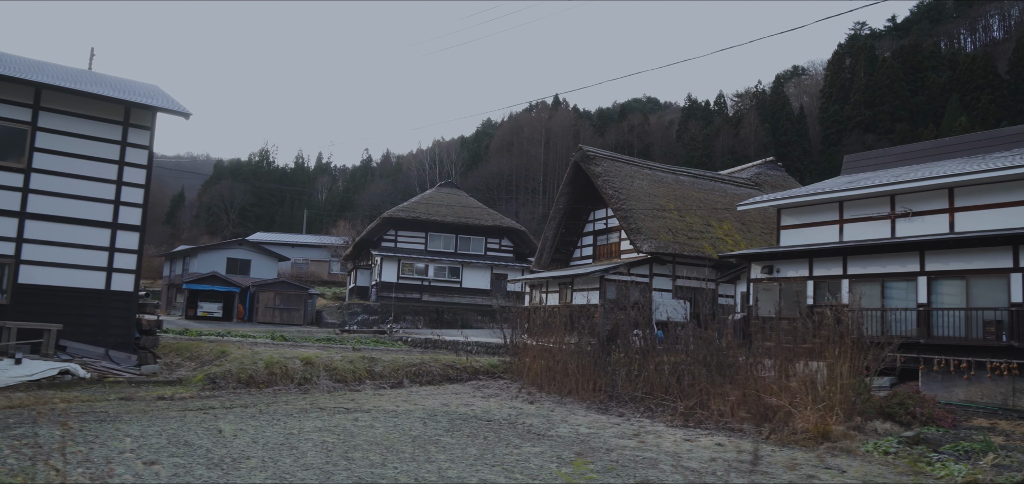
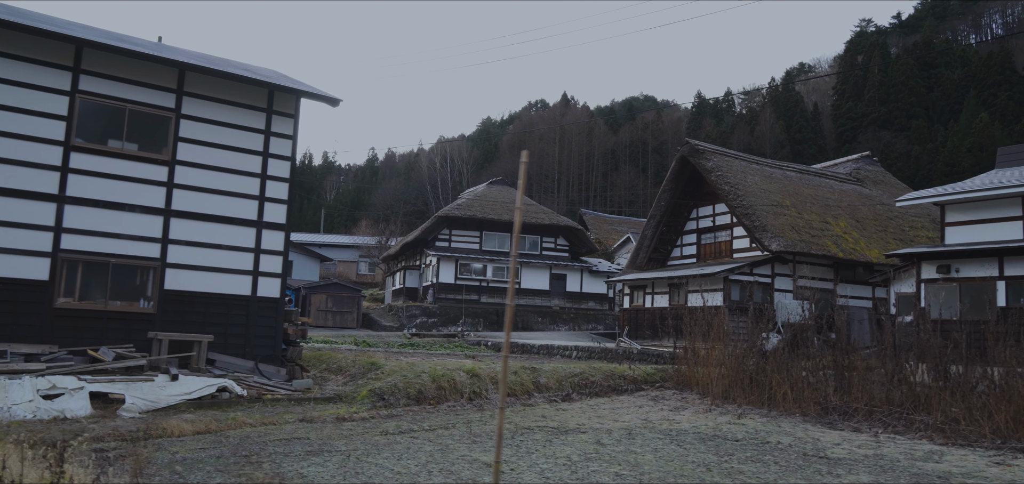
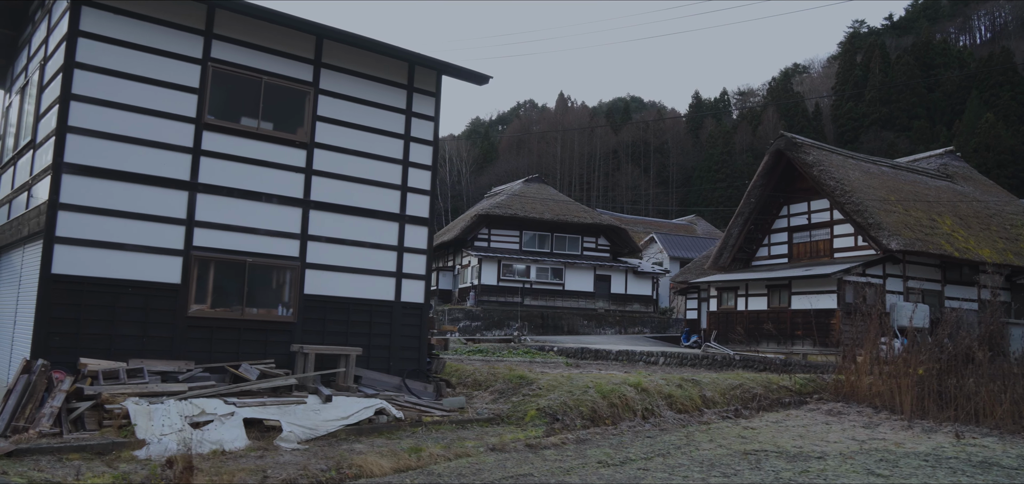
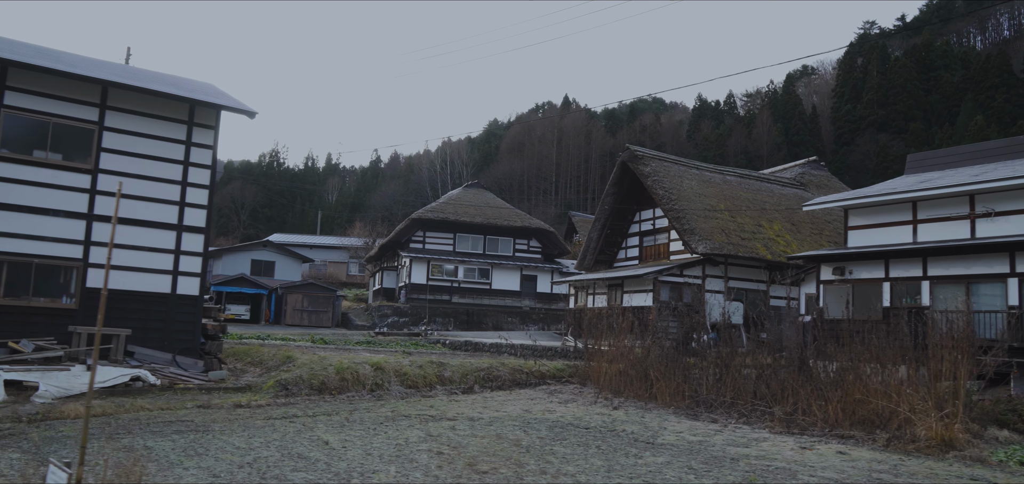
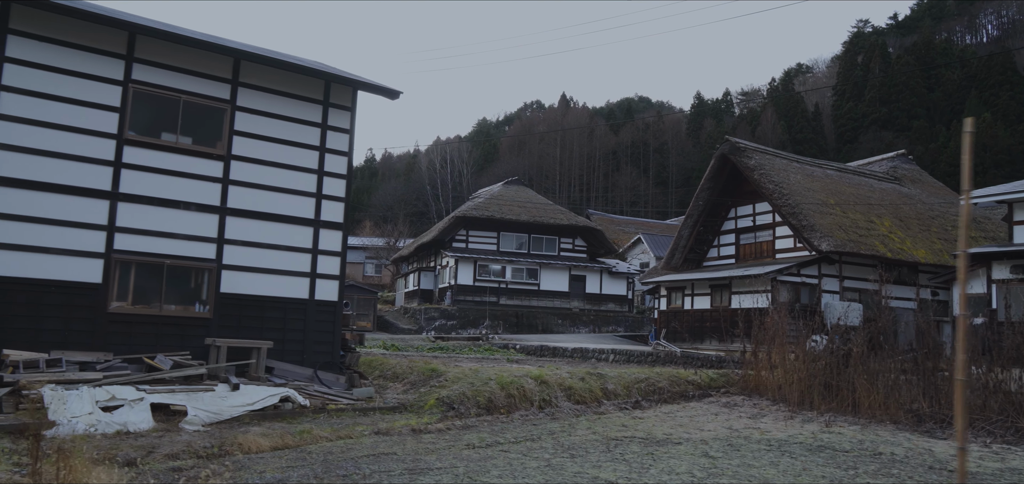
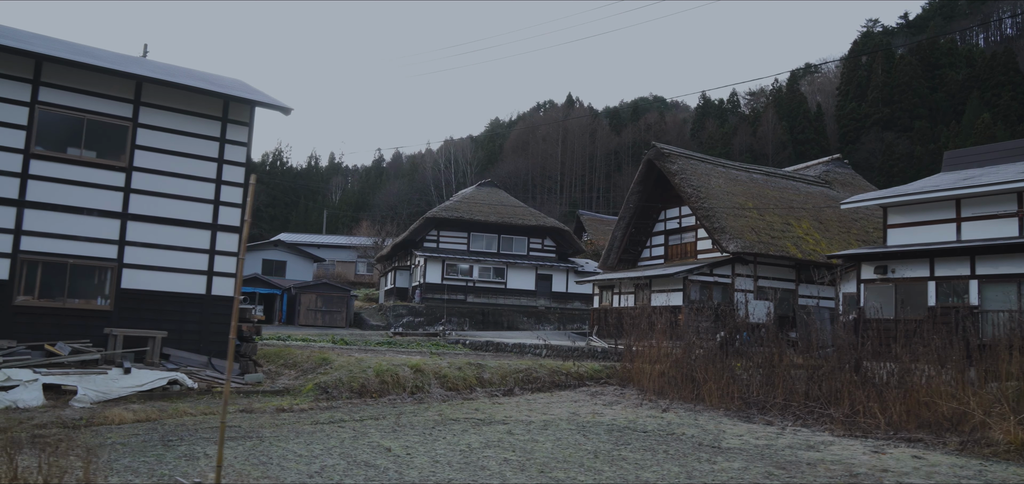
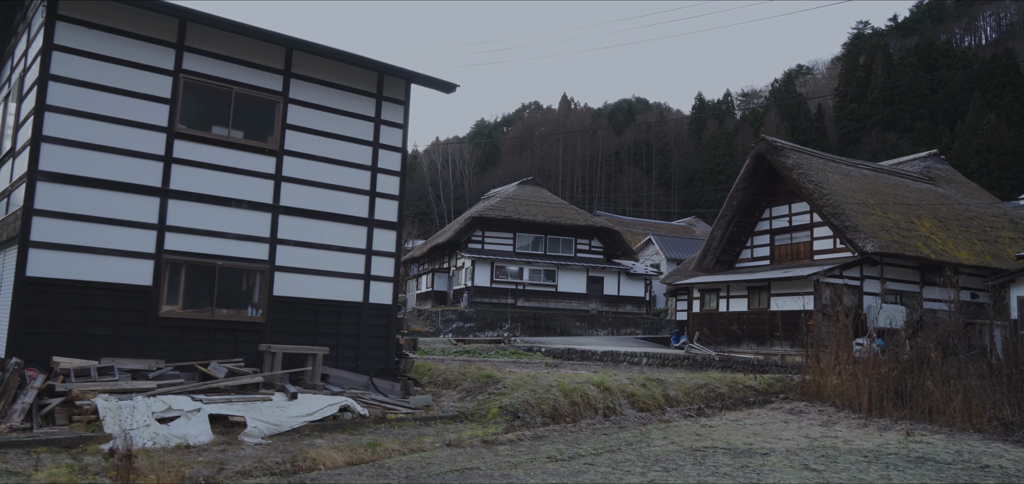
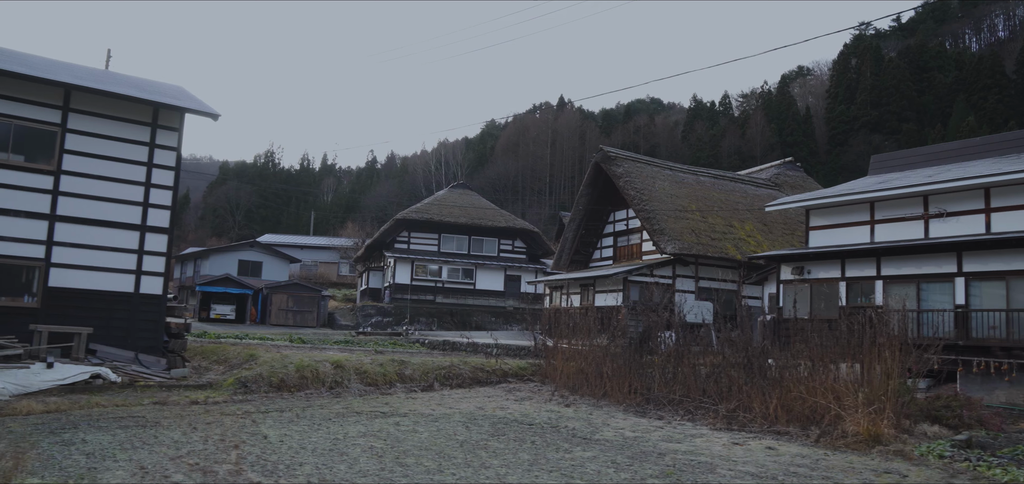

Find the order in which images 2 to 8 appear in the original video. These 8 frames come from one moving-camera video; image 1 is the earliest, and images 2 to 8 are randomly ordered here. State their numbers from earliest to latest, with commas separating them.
8, 4, 6, 2, 5, 7, 3
